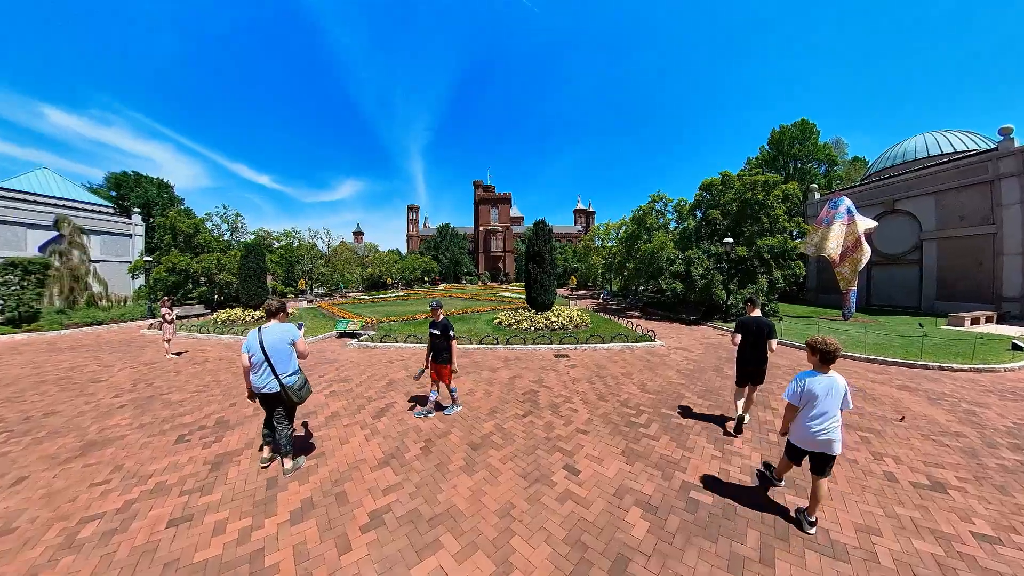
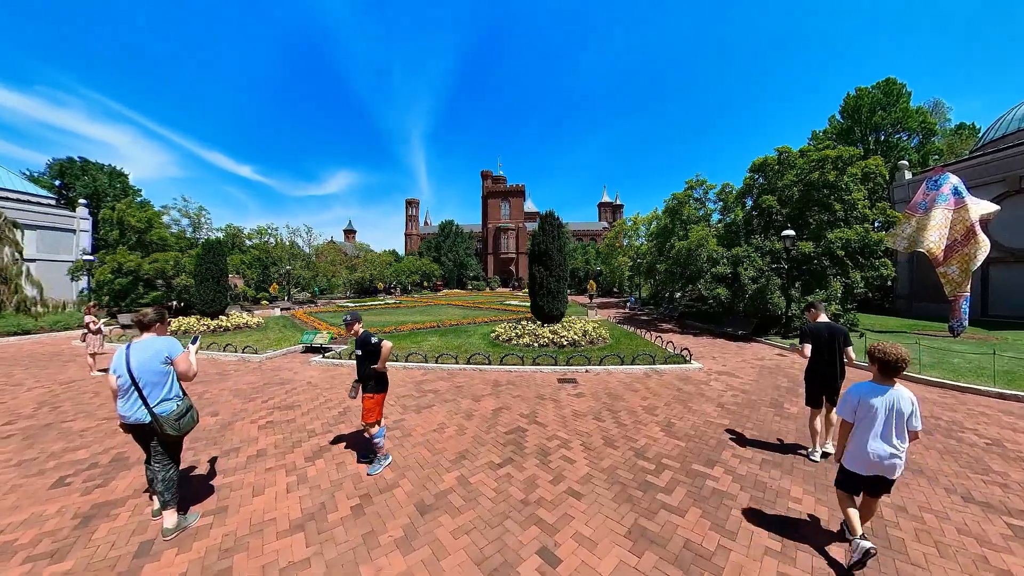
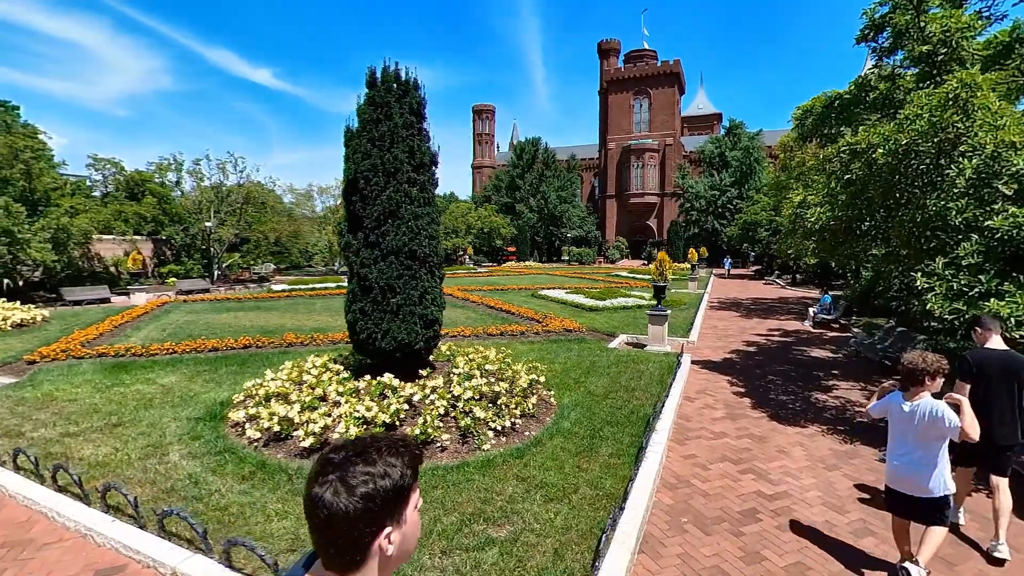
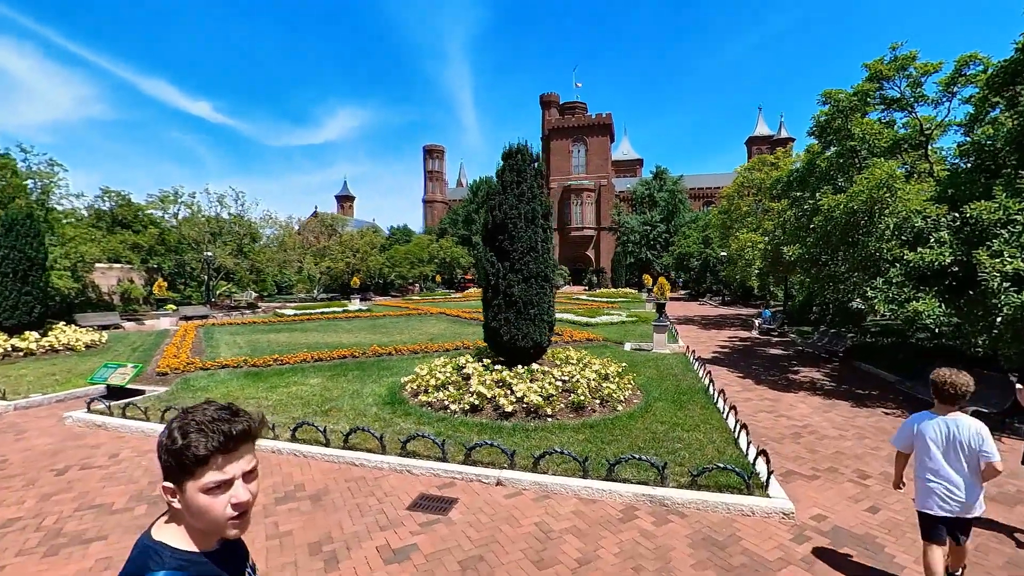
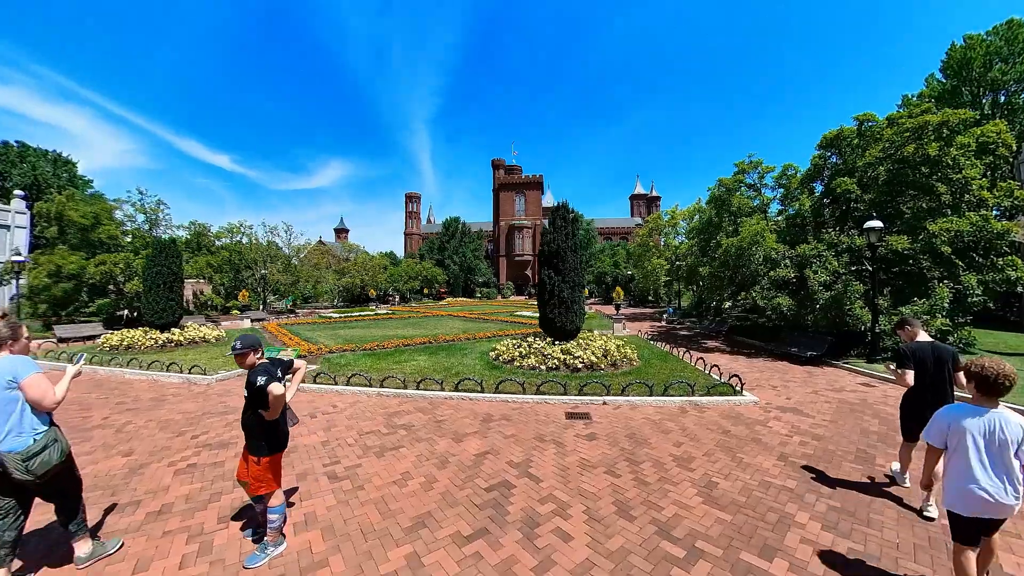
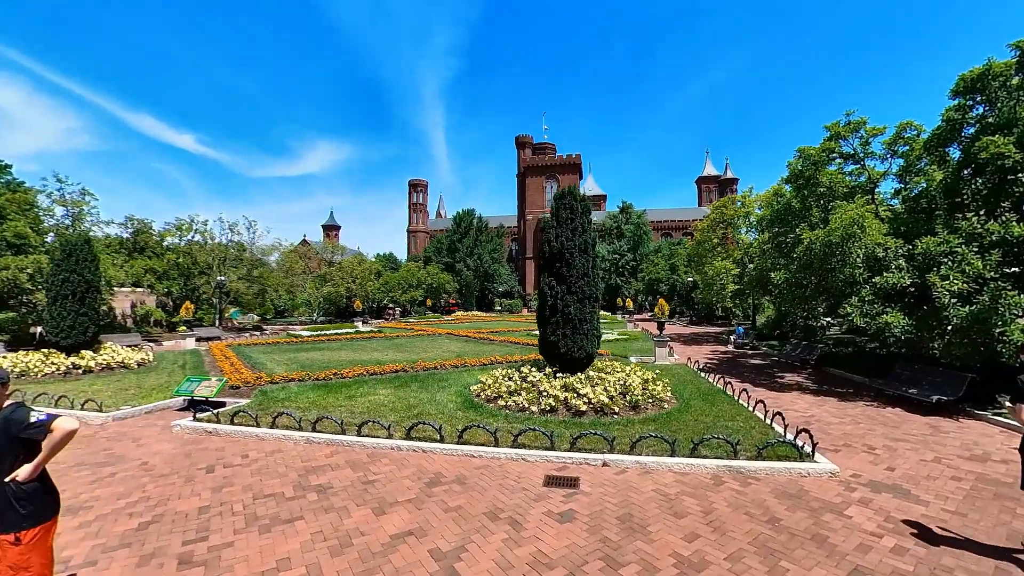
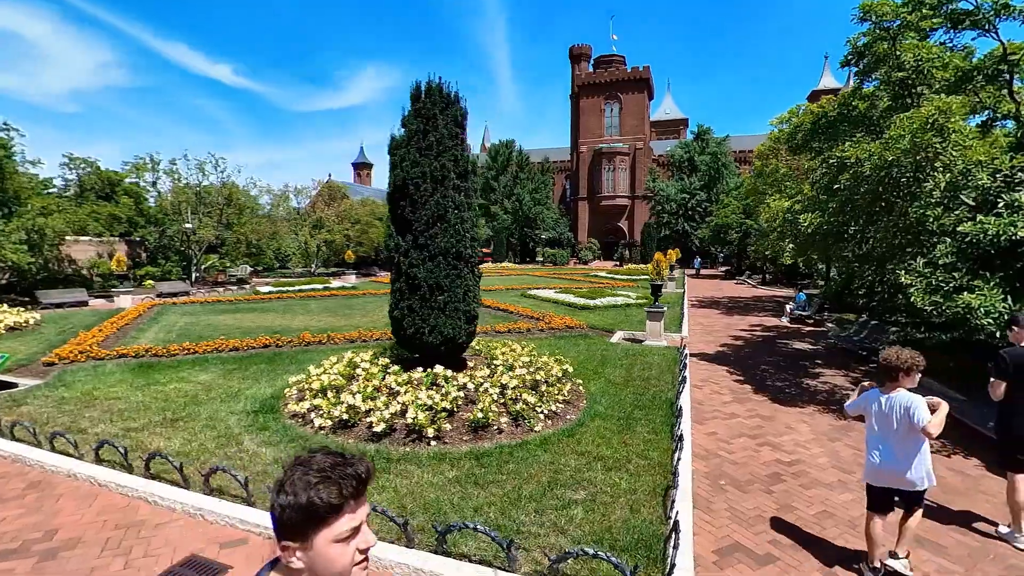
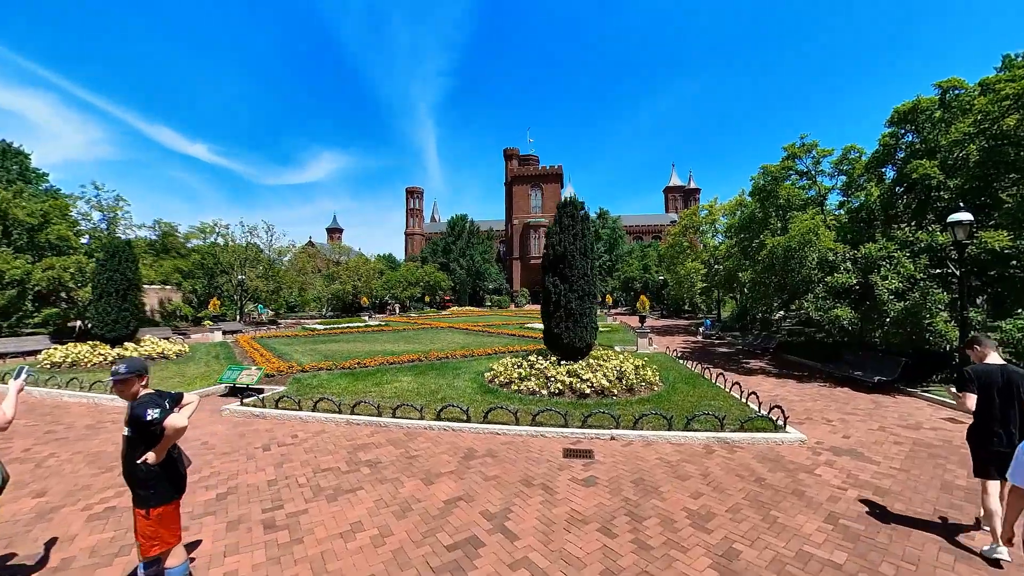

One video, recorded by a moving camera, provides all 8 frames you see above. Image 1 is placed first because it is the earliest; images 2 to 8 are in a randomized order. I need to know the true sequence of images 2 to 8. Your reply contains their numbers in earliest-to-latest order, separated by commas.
2, 5, 8, 6, 4, 7, 3
